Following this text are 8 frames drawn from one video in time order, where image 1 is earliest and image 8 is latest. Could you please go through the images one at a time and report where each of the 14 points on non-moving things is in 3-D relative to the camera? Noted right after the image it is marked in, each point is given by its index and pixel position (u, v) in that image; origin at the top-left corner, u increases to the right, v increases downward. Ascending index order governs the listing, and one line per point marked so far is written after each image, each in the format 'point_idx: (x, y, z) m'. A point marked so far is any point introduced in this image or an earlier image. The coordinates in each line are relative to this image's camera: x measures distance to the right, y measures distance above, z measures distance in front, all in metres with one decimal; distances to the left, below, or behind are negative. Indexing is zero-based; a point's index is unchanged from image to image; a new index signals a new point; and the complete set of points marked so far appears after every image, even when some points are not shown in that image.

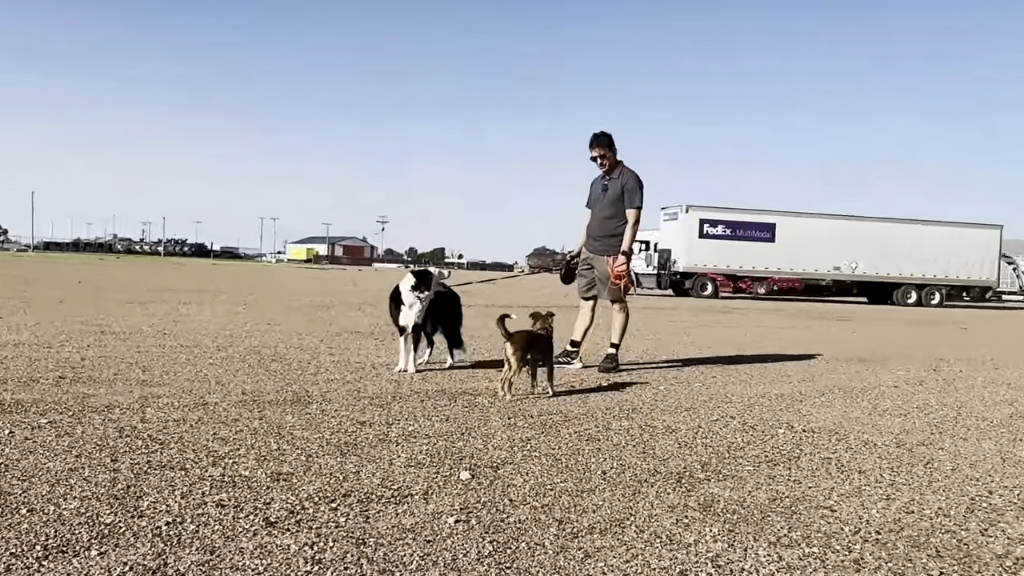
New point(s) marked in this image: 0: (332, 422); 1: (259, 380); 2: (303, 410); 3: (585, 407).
0: (-1.6, -1.1, +7.9) m
1: (-2.5, -1.0, +8.6) m
2: (-1.9, -1.1, +8.0) m
3: (+0.7, -1.1, +7.9) m
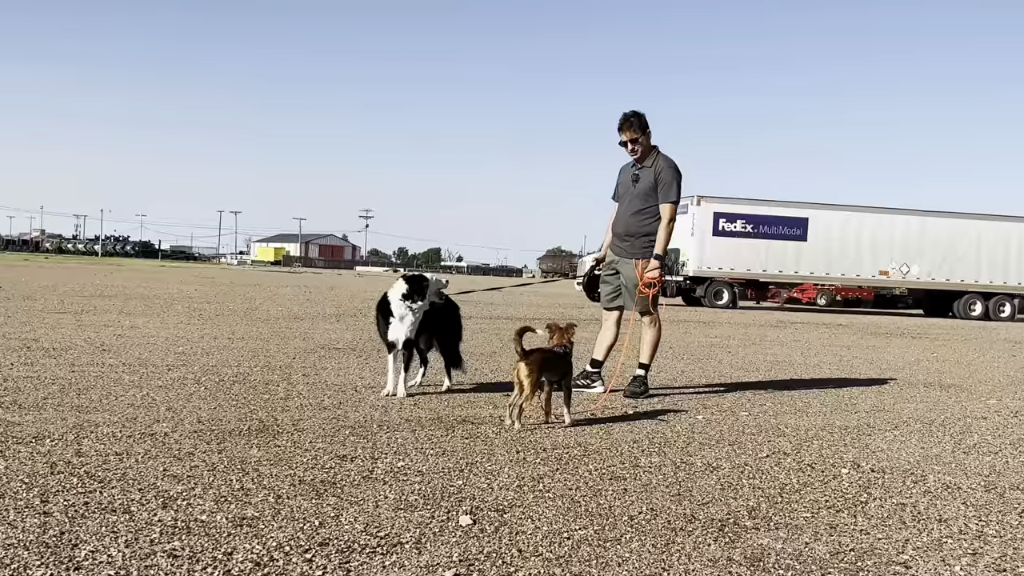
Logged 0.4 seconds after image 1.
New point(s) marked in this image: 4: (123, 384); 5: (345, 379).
0: (-1.5, -1.2, +6.5) m
1: (-2.4, -1.0, +7.2) m
2: (-1.8, -1.2, +6.7) m
3: (+0.7, -1.1, +6.6) m
4: (-3.4, -0.9, +7.7) m
5: (-1.5, -1.0, +8.2) m
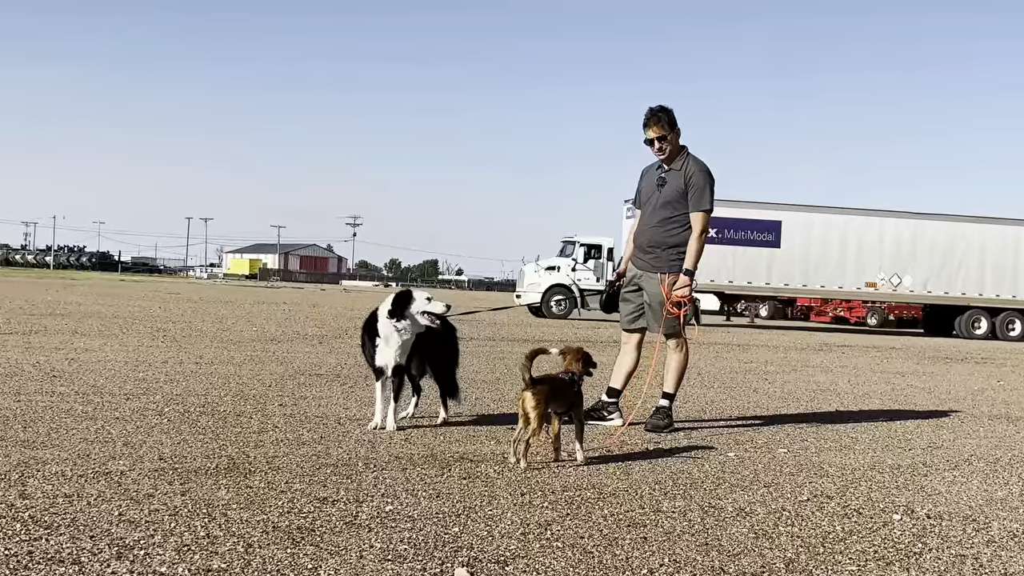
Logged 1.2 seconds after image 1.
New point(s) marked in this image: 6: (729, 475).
0: (-1.5, -1.3, +5.7) m
1: (-2.4, -1.2, +6.4) m
2: (-1.8, -1.3, +5.8) m
3: (+0.8, -1.3, +5.8) m
4: (-3.4, -1.0, +6.8) m
5: (-1.5, -1.1, +7.3) m
6: (+1.4, -1.2, +5.8) m
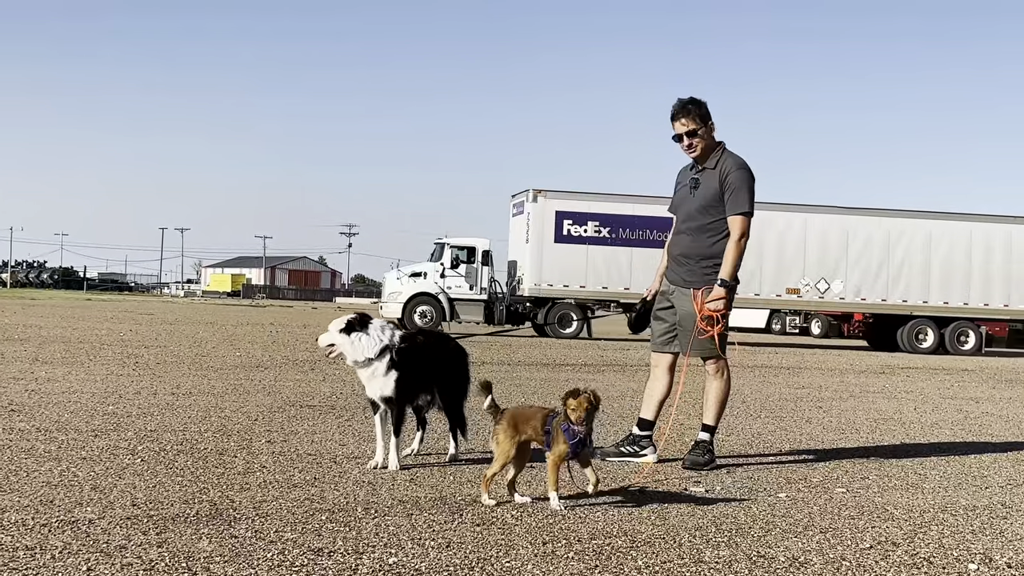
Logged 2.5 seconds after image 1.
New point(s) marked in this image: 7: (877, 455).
0: (-1.4, -1.5, +5.0) m
1: (-2.3, -1.3, +5.6) m
2: (-1.7, -1.4, +5.1) m
3: (+0.9, -1.4, +5.1) m
4: (-3.3, -1.2, +6.1) m
5: (-1.4, -1.2, +6.6) m
6: (+1.6, -1.3, +5.1) m
7: (+2.6, -1.2, +6.3) m
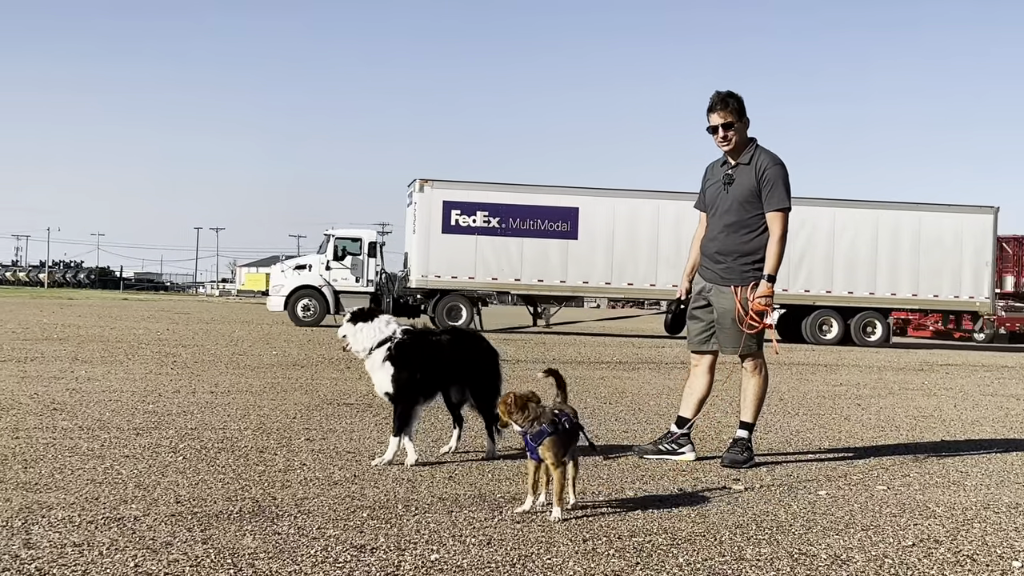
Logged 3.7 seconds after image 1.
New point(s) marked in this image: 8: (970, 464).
0: (-1.1, -1.5, +5.1) m
1: (-2.0, -1.3, +5.7) m
2: (-1.4, -1.5, +5.2) m
3: (+1.1, -1.4, +5.1) m
4: (-3.0, -1.2, +6.2) m
5: (-1.2, -1.2, +6.7) m
6: (+1.8, -1.3, +5.1) m
7: (+2.8, -1.2, +6.2) m
8: (+3.1, -1.2, +5.9) m
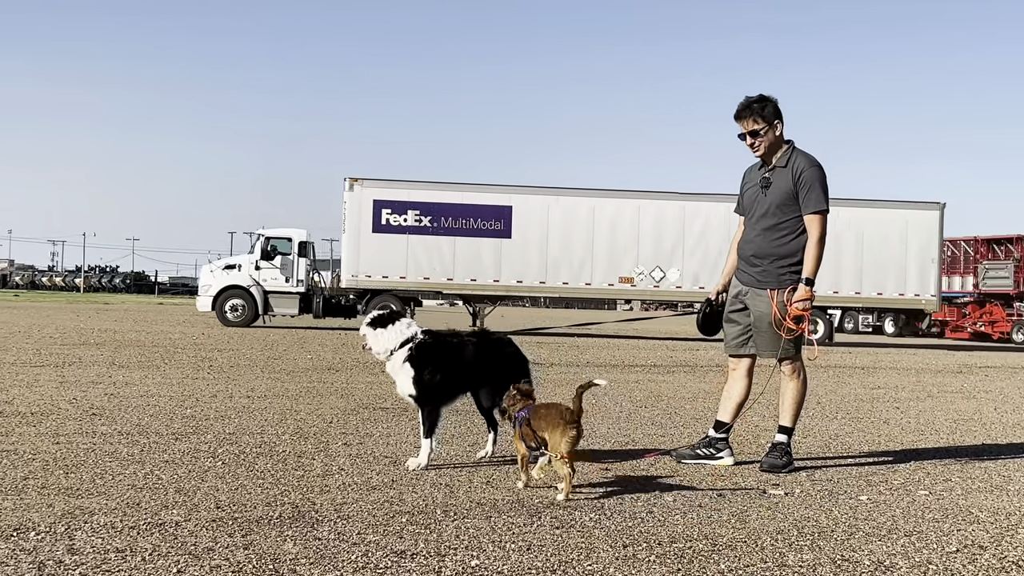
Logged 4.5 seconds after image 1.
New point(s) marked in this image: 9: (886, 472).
0: (-0.9, -1.5, +5.1) m
1: (-1.8, -1.4, +5.8) m
2: (-1.2, -1.5, +5.2) m
3: (+1.3, -1.4, +5.1) m
4: (-2.8, -1.2, +6.2) m
5: (-0.9, -1.2, +6.7) m
6: (+2.0, -1.4, +5.1) m
7: (+3.1, -1.1, +6.2) m
8: (+3.3, -1.2, +5.9) m
9: (+2.5, -1.2, +5.8) m
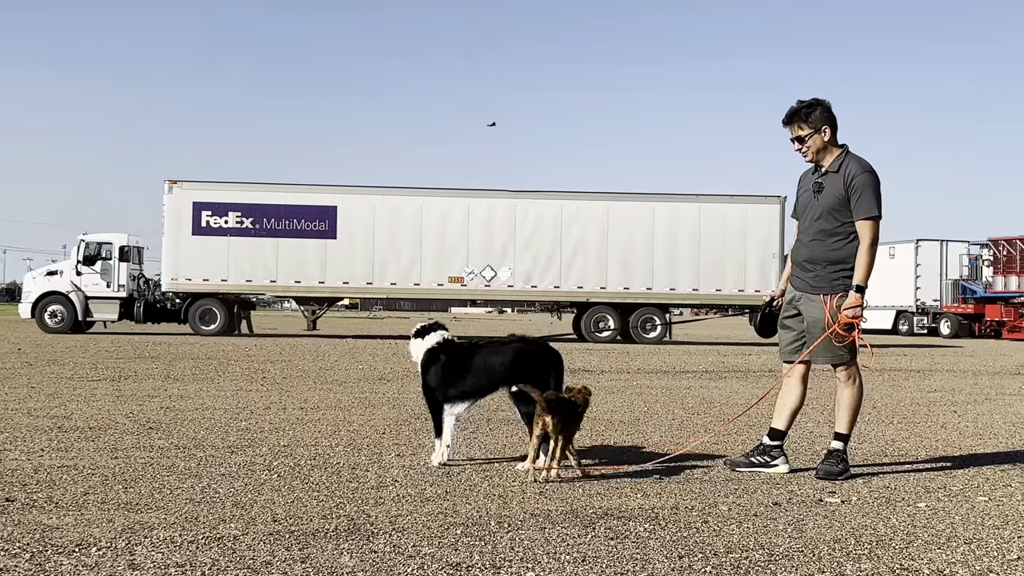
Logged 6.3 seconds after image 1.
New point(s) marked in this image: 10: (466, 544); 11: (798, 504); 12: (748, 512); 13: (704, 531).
0: (-0.6, -1.6, +5.2) m
1: (-1.4, -1.5, +5.8) m
2: (-0.9, -1.6, +5.3) m
3: (+1.7, -1.4, +5.1) m
4: (-2.4, -1.3, +6.3) m
5: (-0.5, -1.2, +6.7) m
6: (+2.4, -1.4, +5.1) m
7: (+3.4, -1.1, +6.1) m
8: (+3.6, -1.1, +5.8) m
9: (+2.8, -1.2, +5.8) m
10: (-0.3, -1.6, +5.4) m
11: (+1.8, -1.3, +5.5) m
12: (+1.5, -1.4, +5.4) m
13: (+1.1, -1.4, +5.3) m
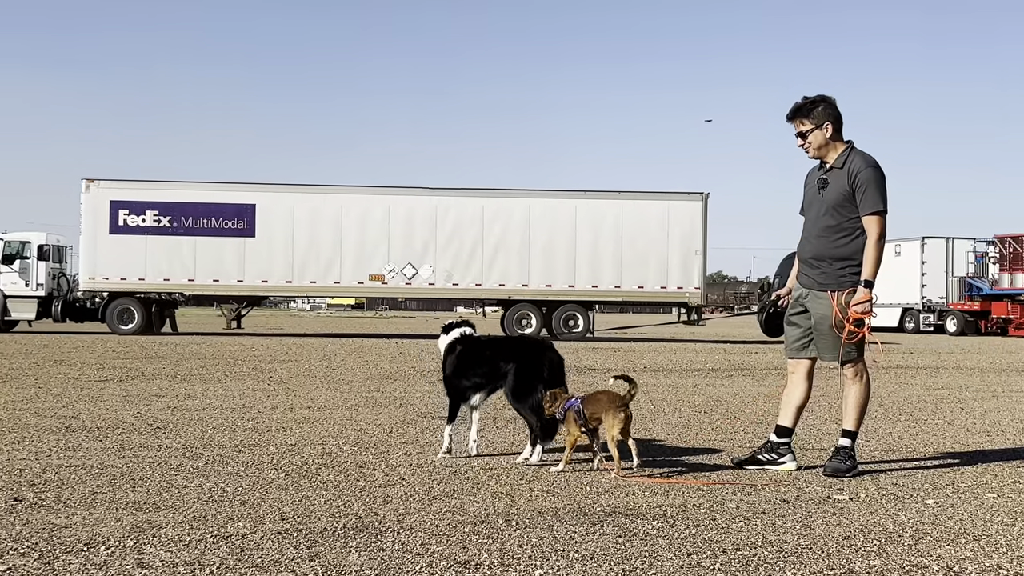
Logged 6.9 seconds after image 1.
0: (-0.5, -1.6, +5.2) m
1: (-1.4, -1.4, +5.8) m
2: (-0.8, -1.6, +5.3) m
3: (+1.7, -1.4, +5.1) m
4: (-2.4, -1.3, +6.4) m
5: (-0.5, -1.2, +6.7) m
6: (+2.4, -1.4, +5.1) m
7: (+3.5, -1.1, +6.1) m
8: (+3.7, -1.1, +5.8) m
9: (+2.9, -1.2, +5.8) m
10: (-0.2, -1.6, +5.4) m
11: (+1.8, -1.3, +5.5) m
12: (+1.5, -1.4, +5.4) m
13: (+1.2, -1.4, +5.3) m
